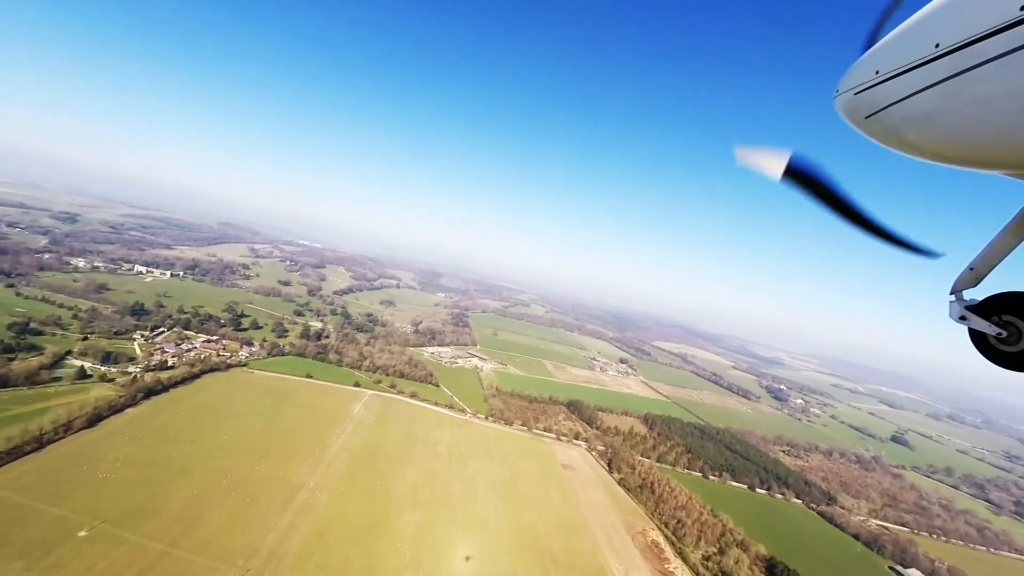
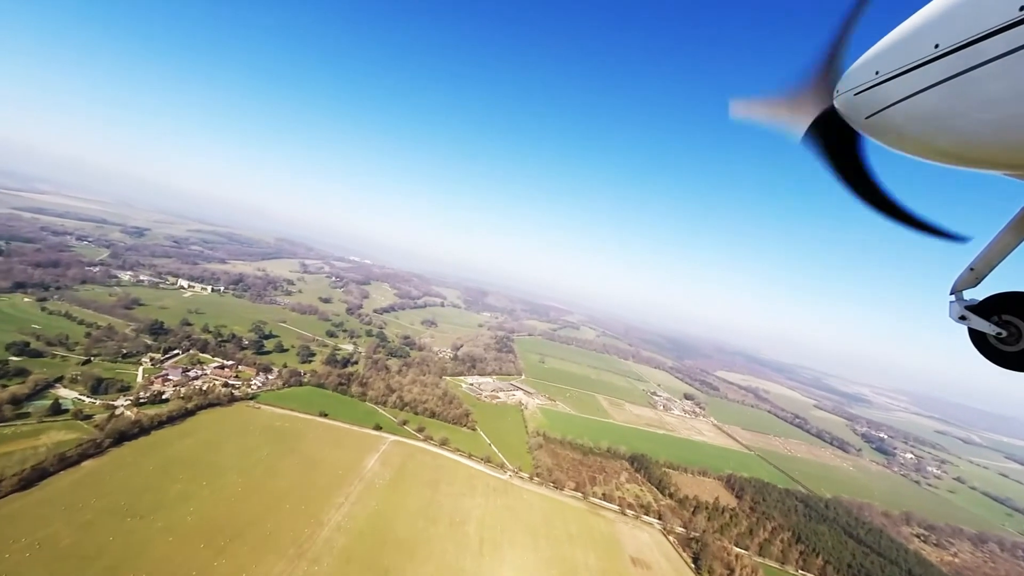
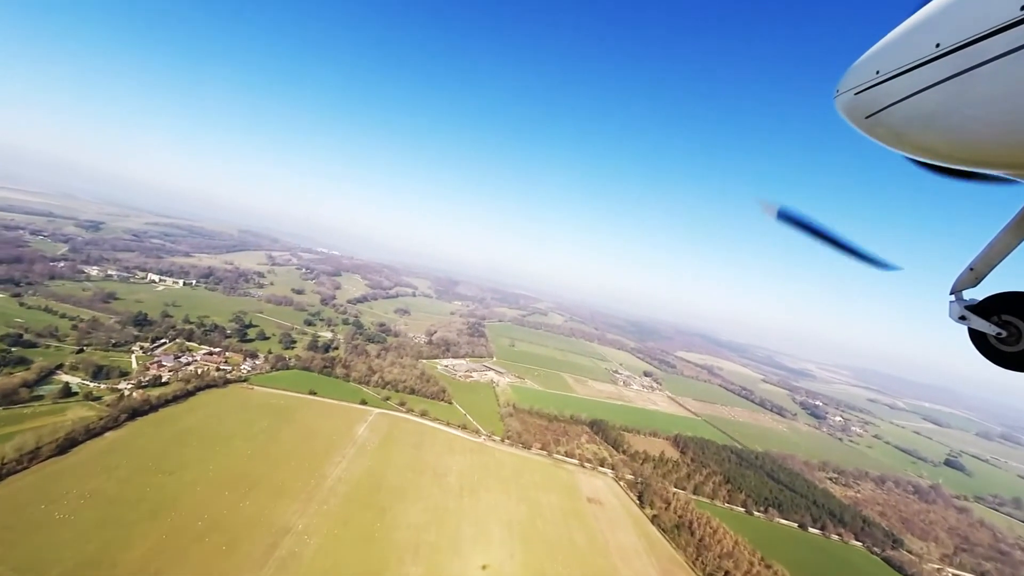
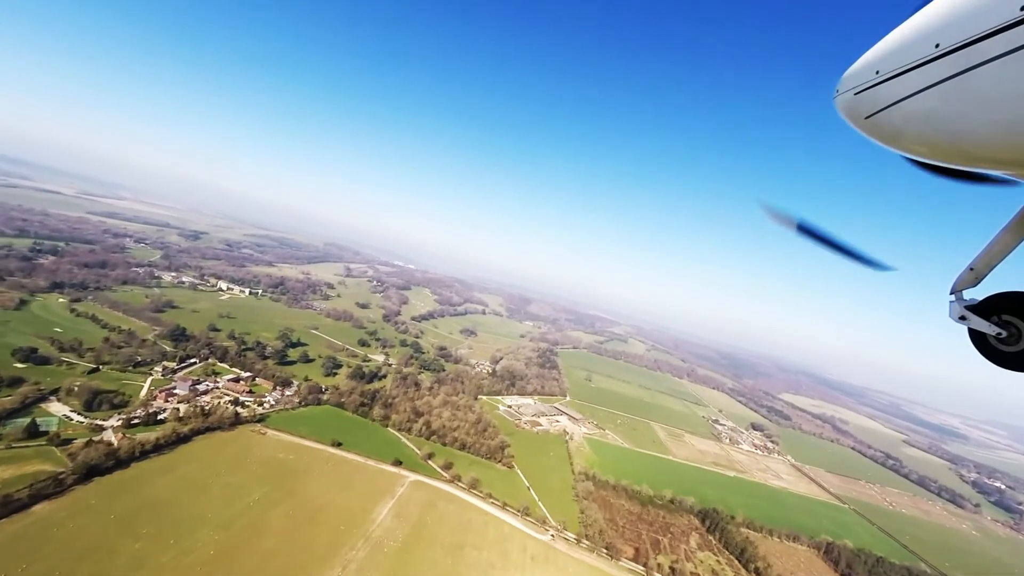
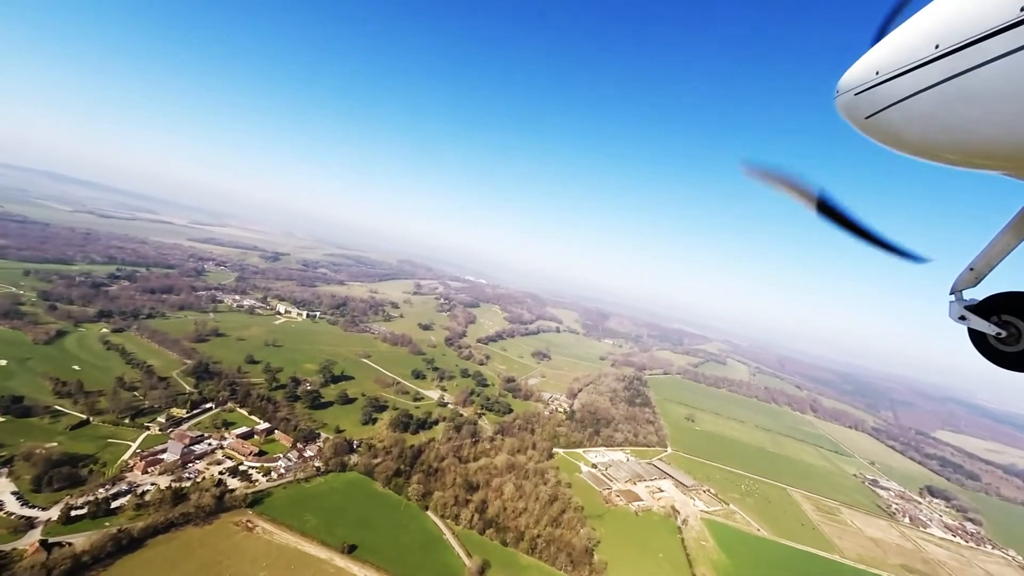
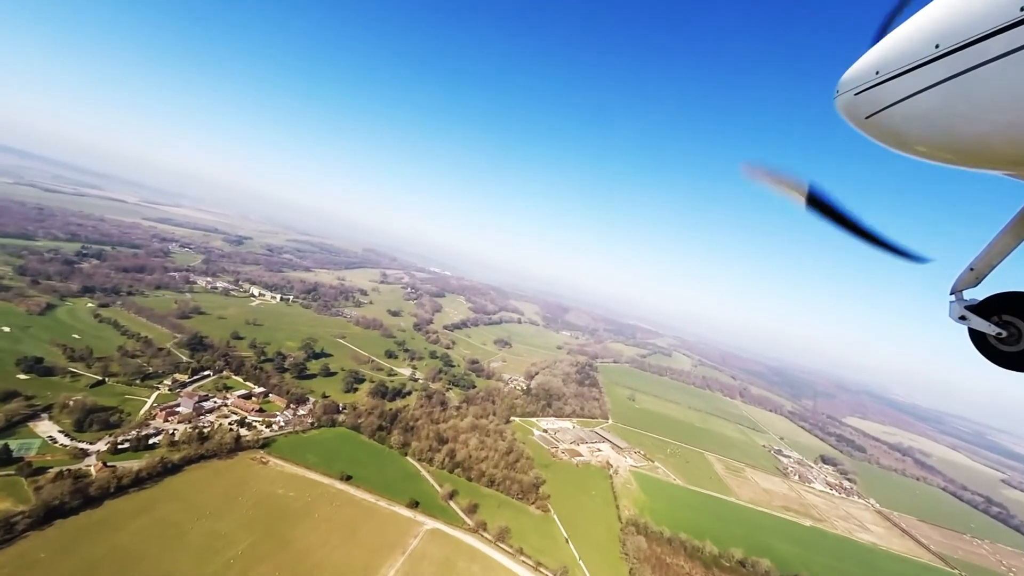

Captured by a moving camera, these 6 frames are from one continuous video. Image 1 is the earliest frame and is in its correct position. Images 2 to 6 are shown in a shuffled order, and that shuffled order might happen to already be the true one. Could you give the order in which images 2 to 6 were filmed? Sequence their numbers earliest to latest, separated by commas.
3, 2, 4, 6, 5
